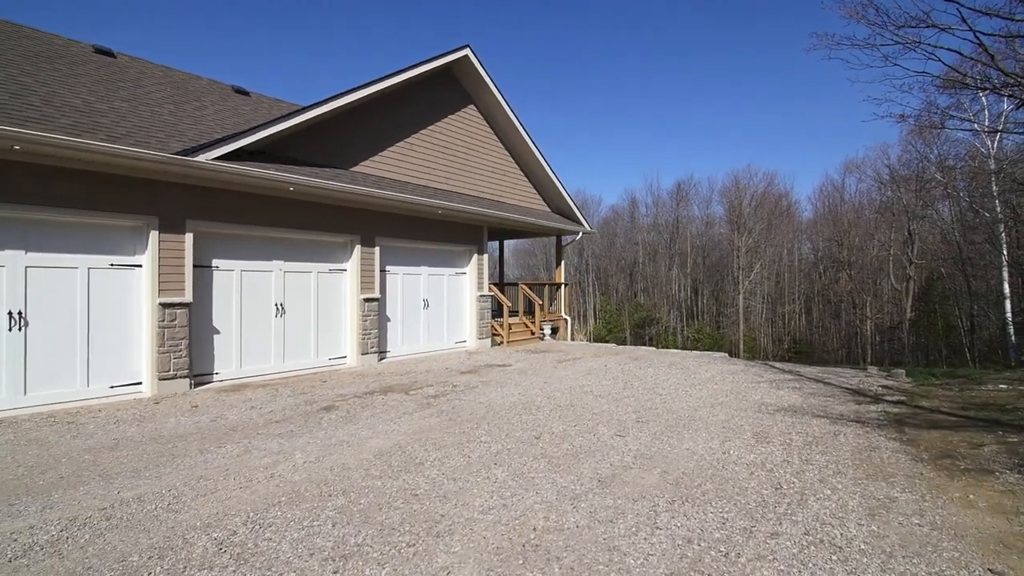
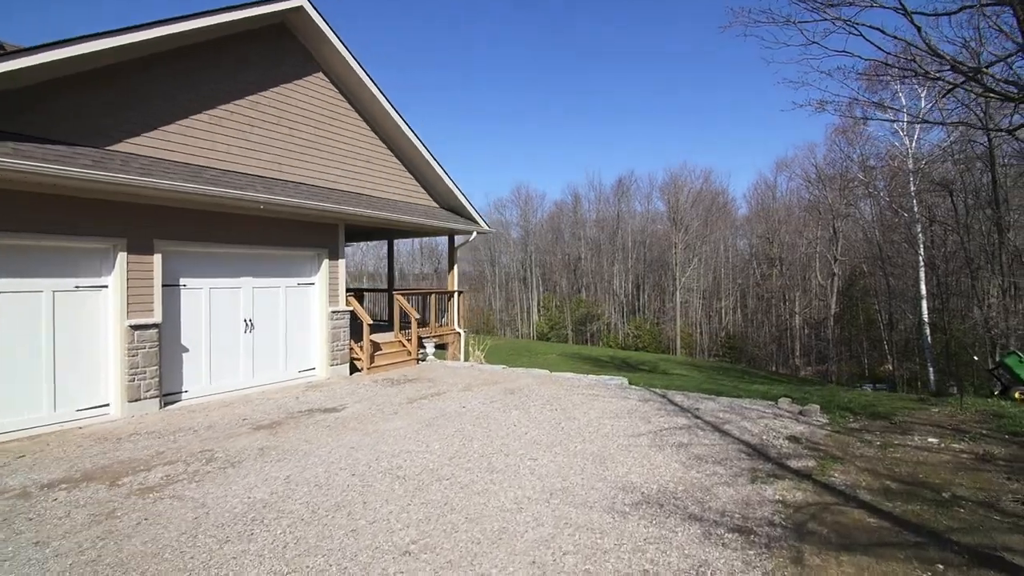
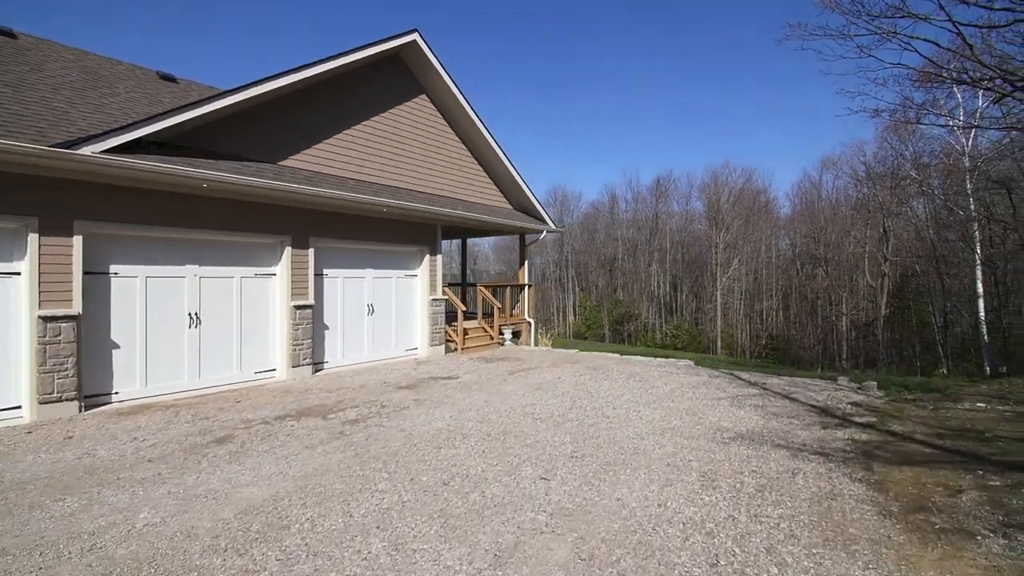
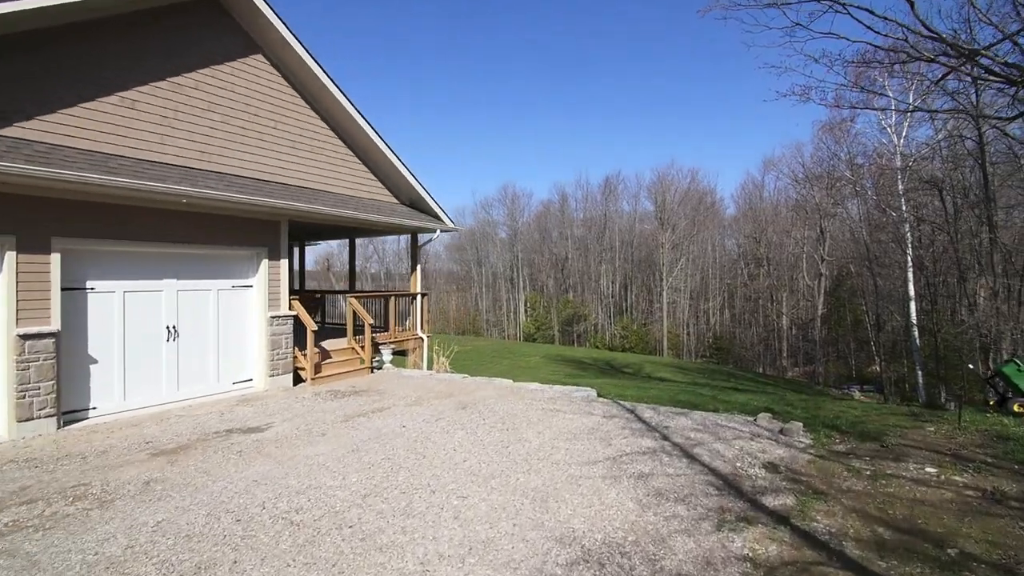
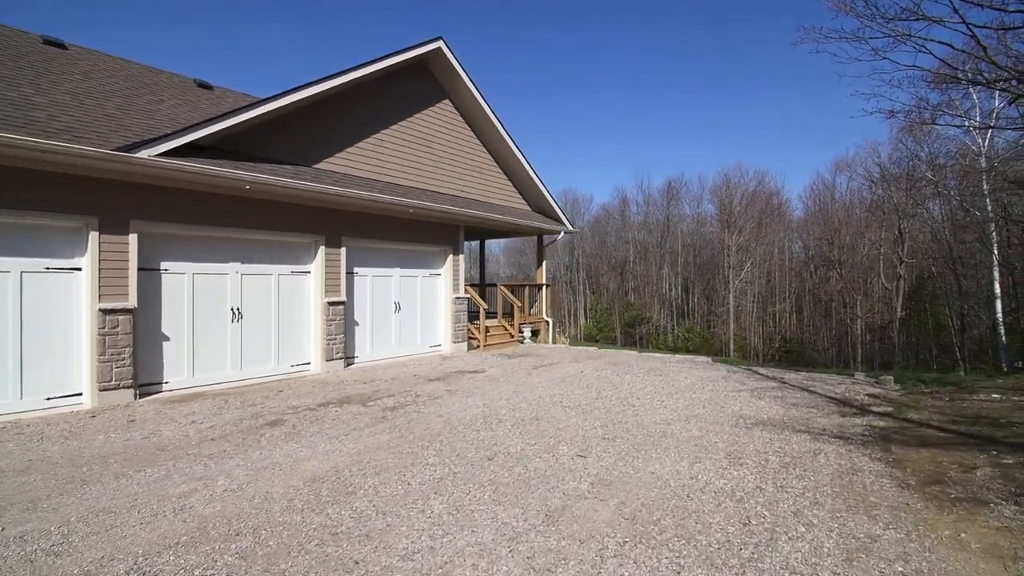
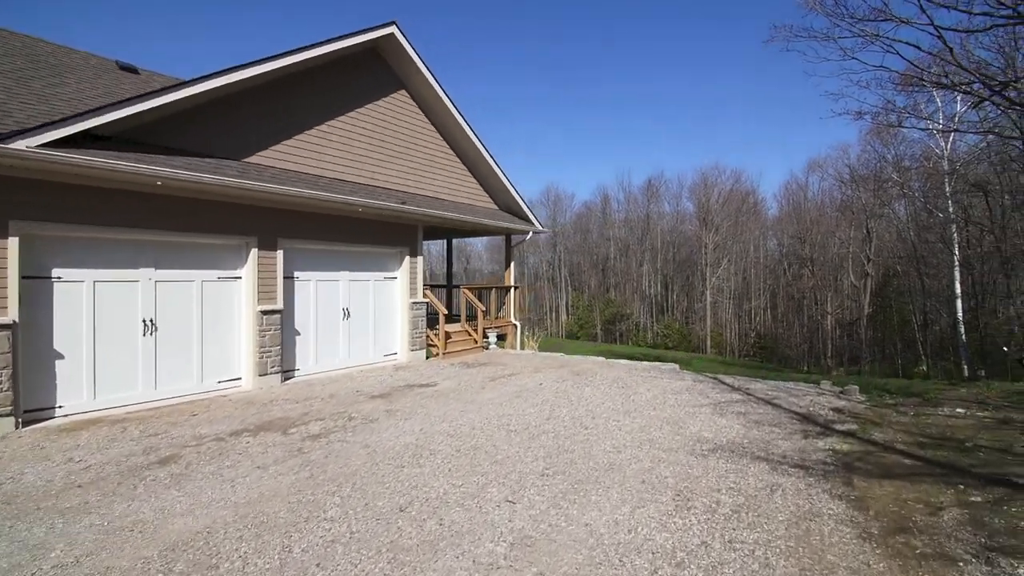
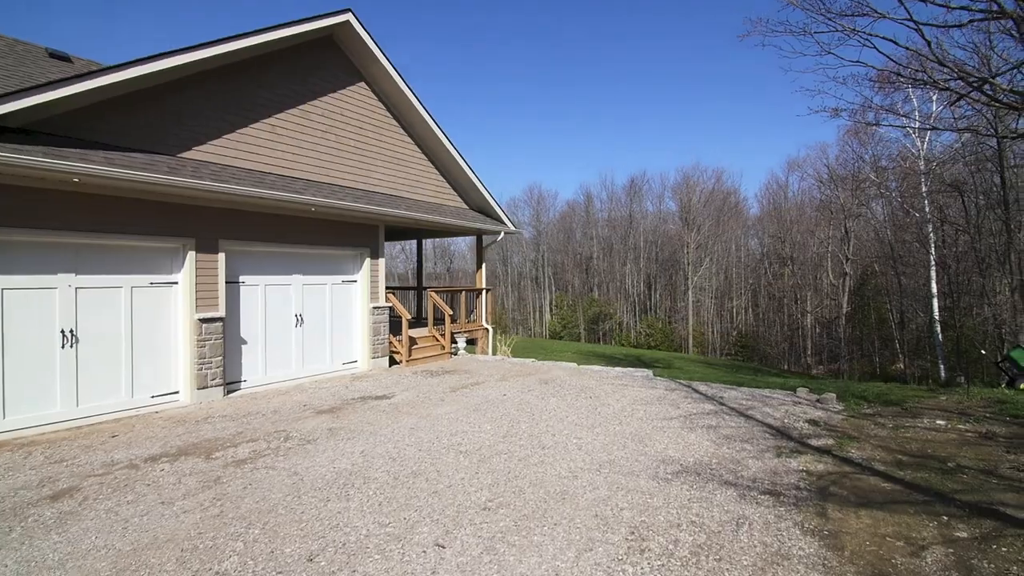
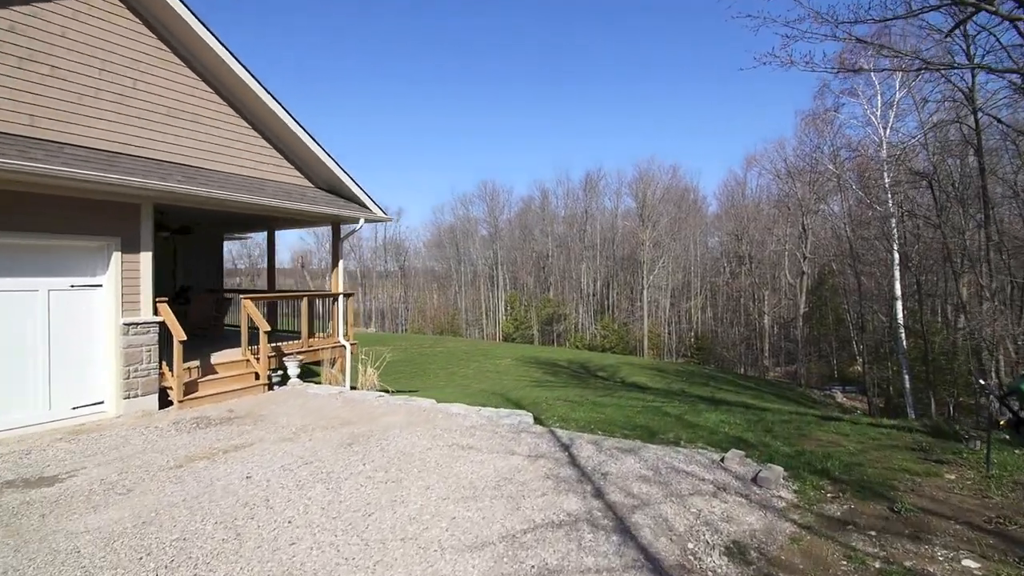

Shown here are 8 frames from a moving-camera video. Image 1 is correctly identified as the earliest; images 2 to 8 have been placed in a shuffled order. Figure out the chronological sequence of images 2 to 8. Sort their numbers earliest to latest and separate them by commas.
5, 3, 6, 7, 2, 4, 8
